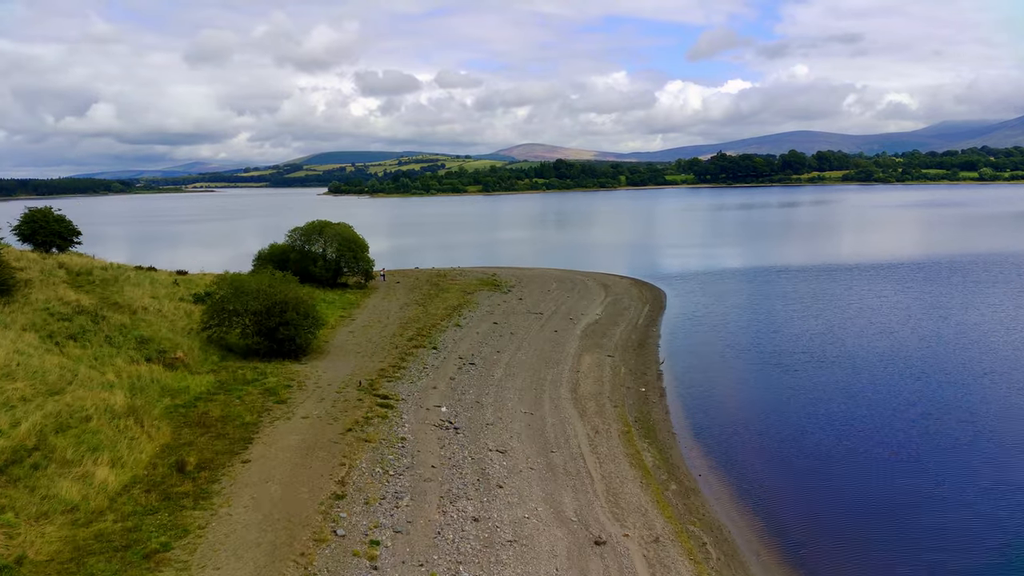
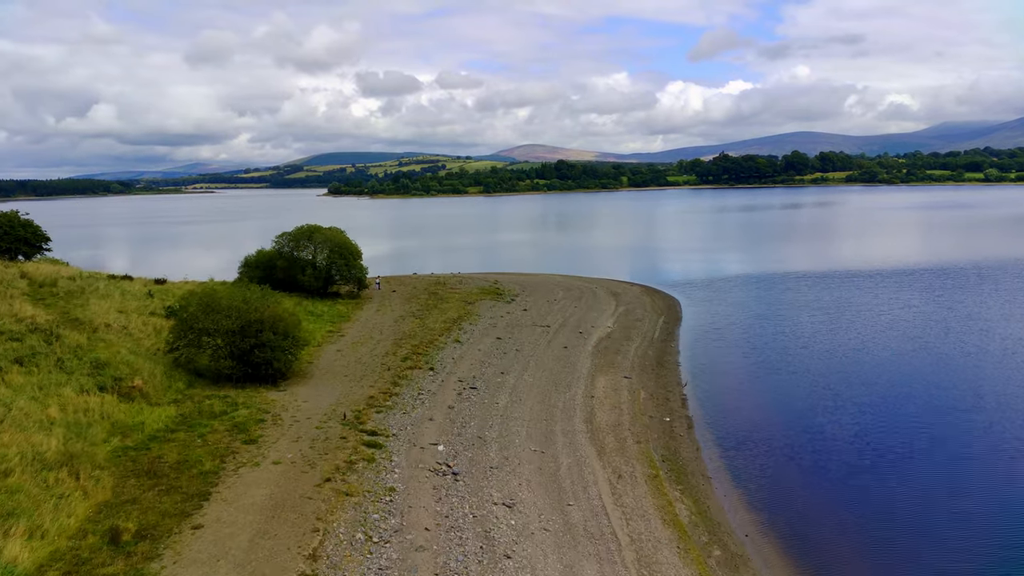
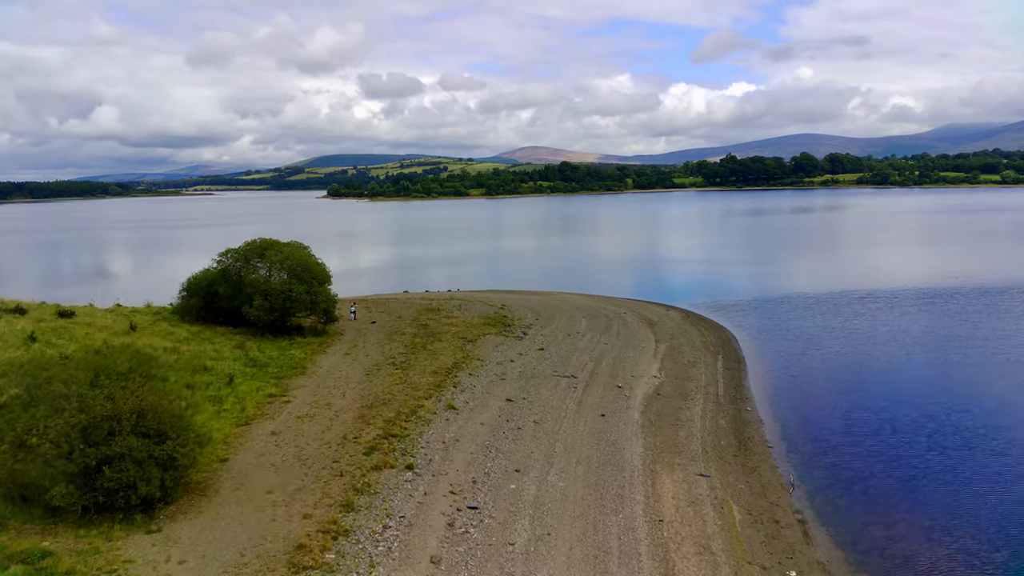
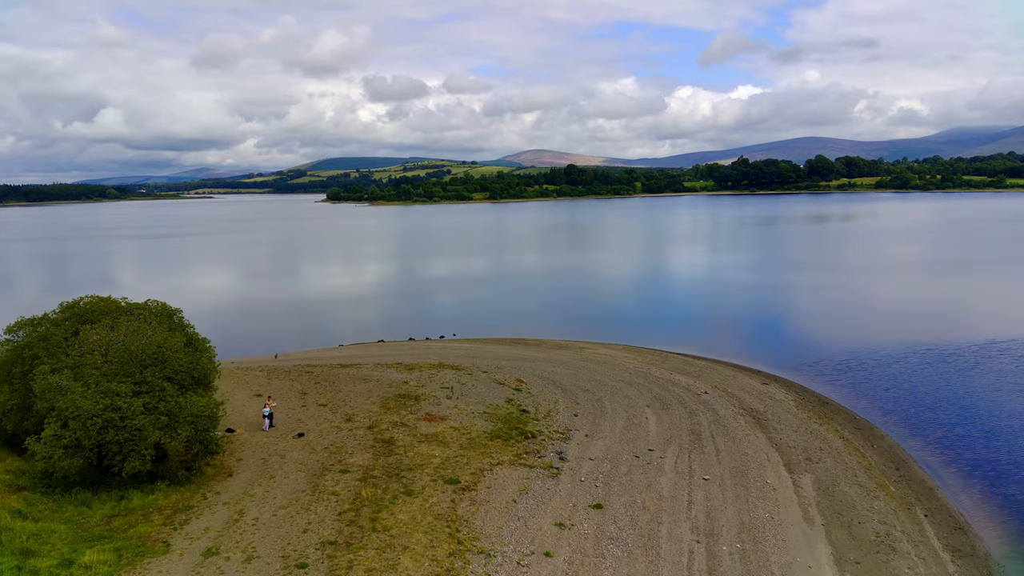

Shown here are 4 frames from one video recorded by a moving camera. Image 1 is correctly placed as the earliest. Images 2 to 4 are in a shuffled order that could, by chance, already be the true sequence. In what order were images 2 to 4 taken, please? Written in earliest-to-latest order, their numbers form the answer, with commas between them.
2, 3, 4
